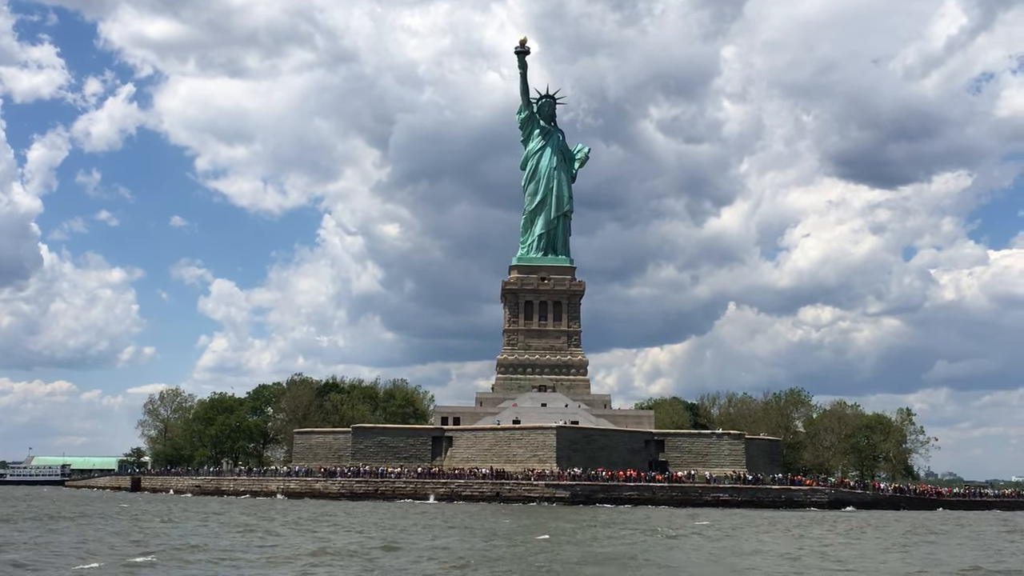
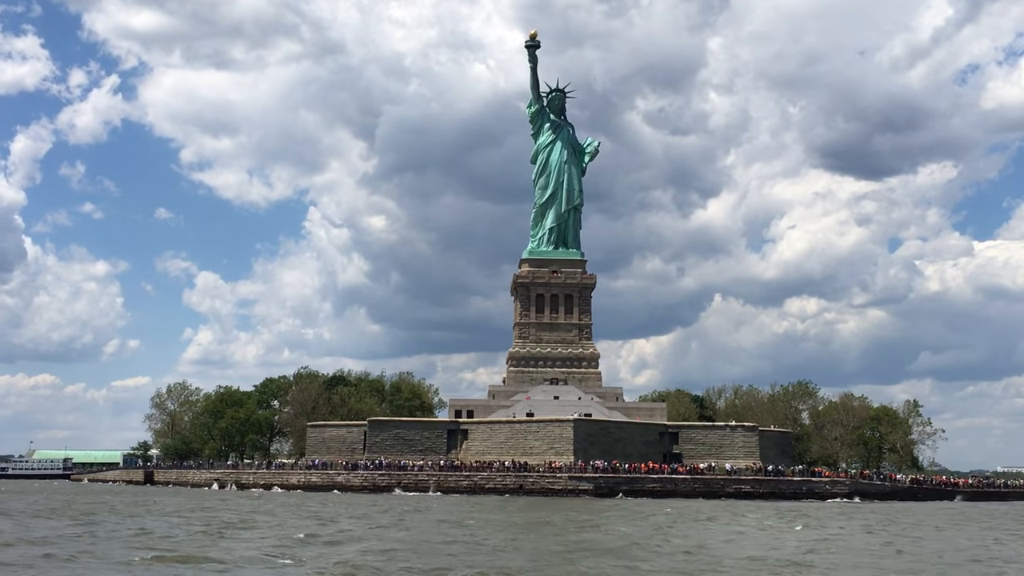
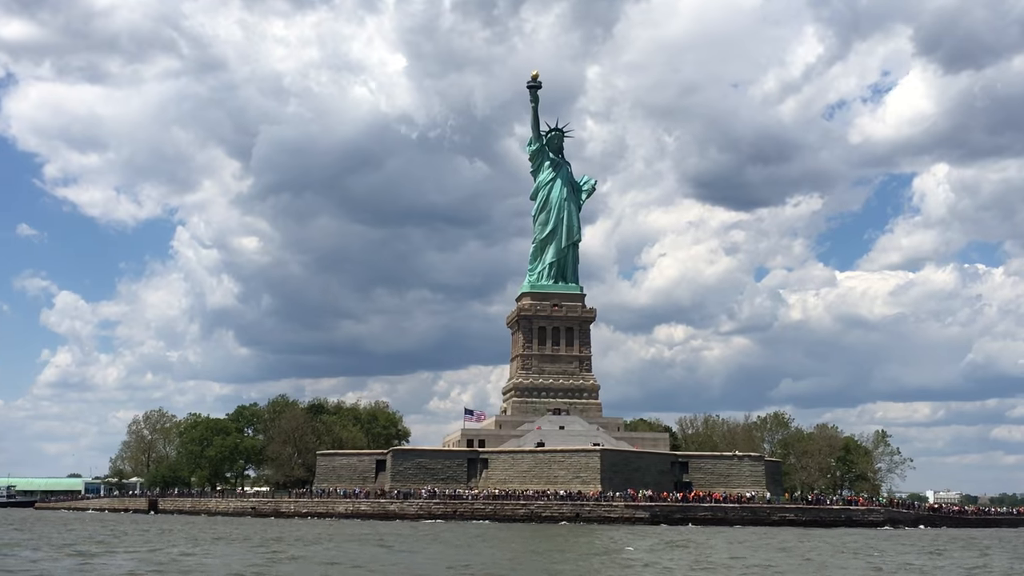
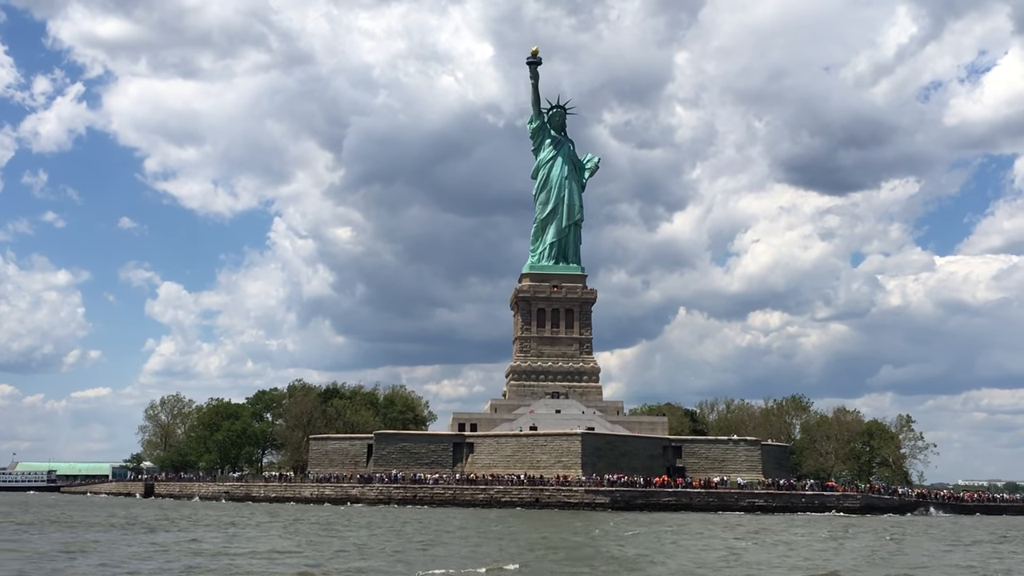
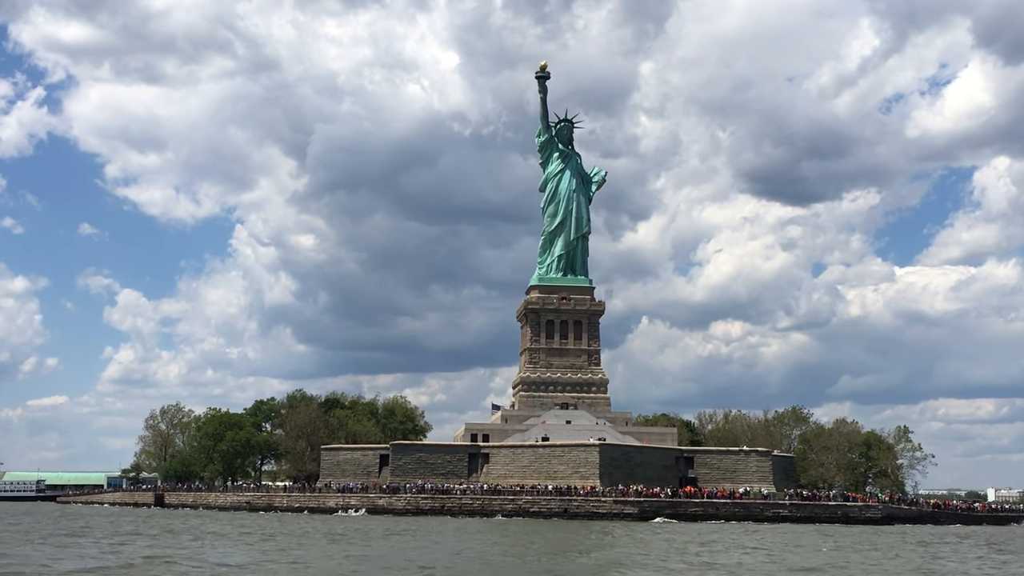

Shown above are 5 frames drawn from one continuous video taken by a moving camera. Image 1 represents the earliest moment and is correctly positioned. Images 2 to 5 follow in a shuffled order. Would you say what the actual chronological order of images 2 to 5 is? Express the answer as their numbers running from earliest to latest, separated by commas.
2, 4, 5, 3
